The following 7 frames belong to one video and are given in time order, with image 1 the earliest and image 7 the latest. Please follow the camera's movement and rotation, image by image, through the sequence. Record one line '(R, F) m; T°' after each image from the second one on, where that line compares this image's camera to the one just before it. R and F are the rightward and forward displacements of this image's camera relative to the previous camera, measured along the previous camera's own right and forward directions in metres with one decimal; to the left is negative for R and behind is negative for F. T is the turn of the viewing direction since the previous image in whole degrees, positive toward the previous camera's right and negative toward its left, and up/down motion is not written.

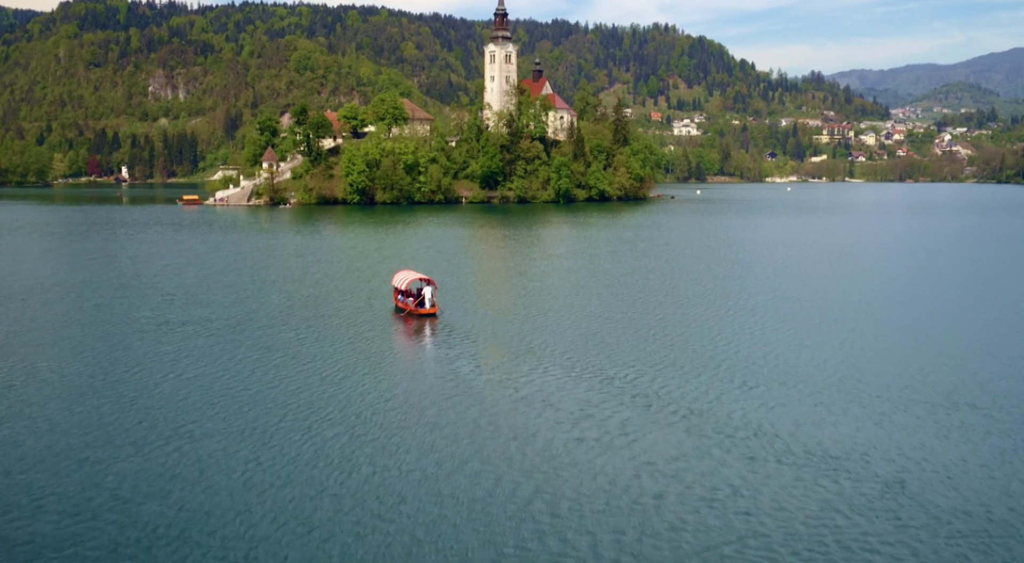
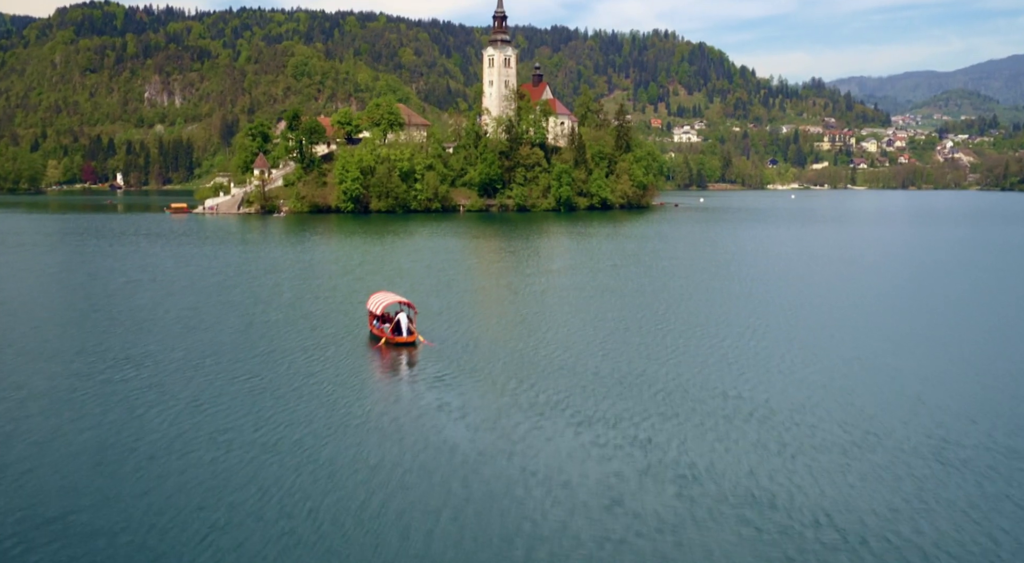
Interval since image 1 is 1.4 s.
(0.0, +3.3) m; 0°
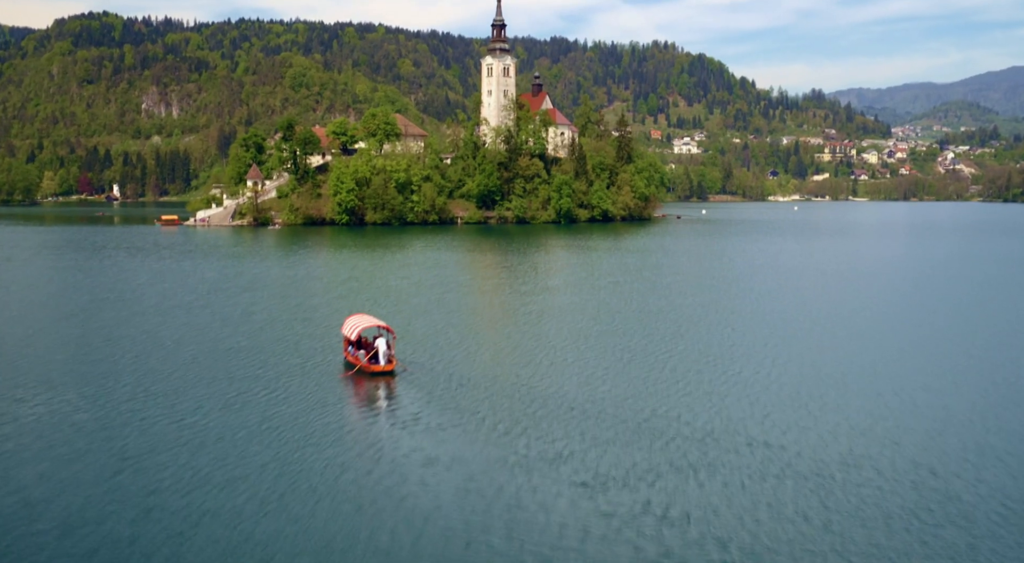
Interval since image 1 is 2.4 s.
(0.0, +2.5) m; 0°
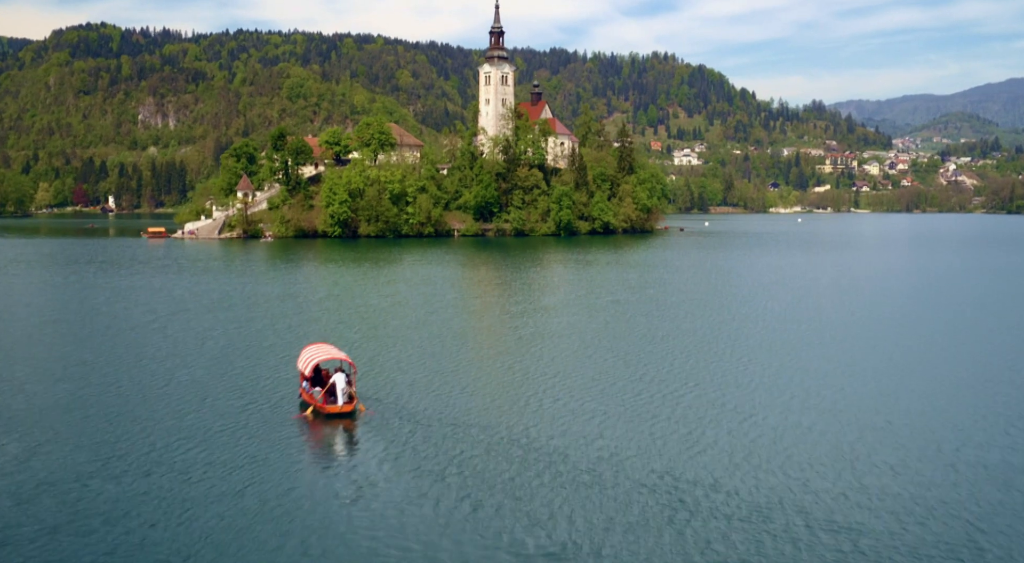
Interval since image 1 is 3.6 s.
(+0.1, +3.1) m; 0°
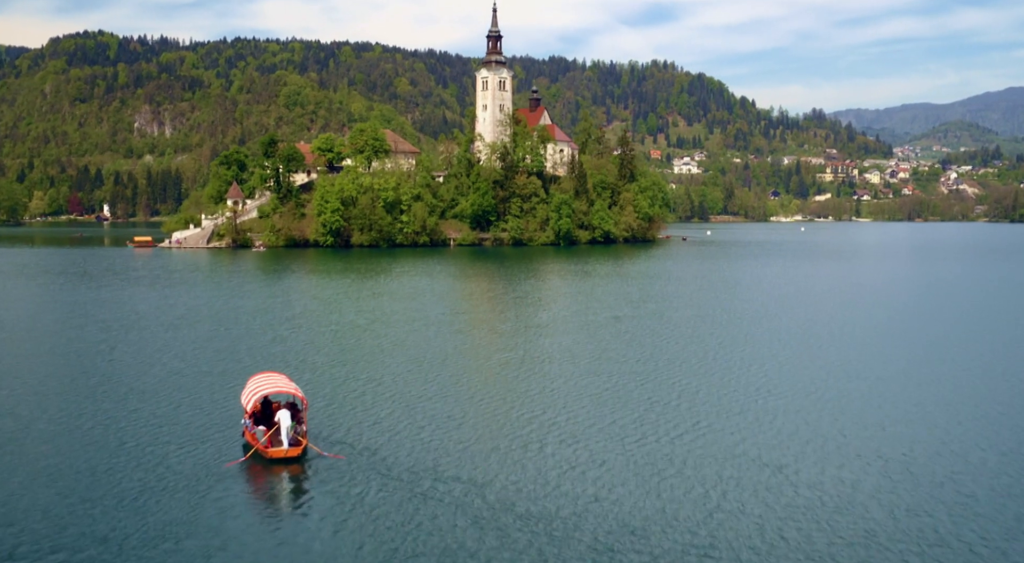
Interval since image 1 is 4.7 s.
(+0.1, +2.8) m; 0°
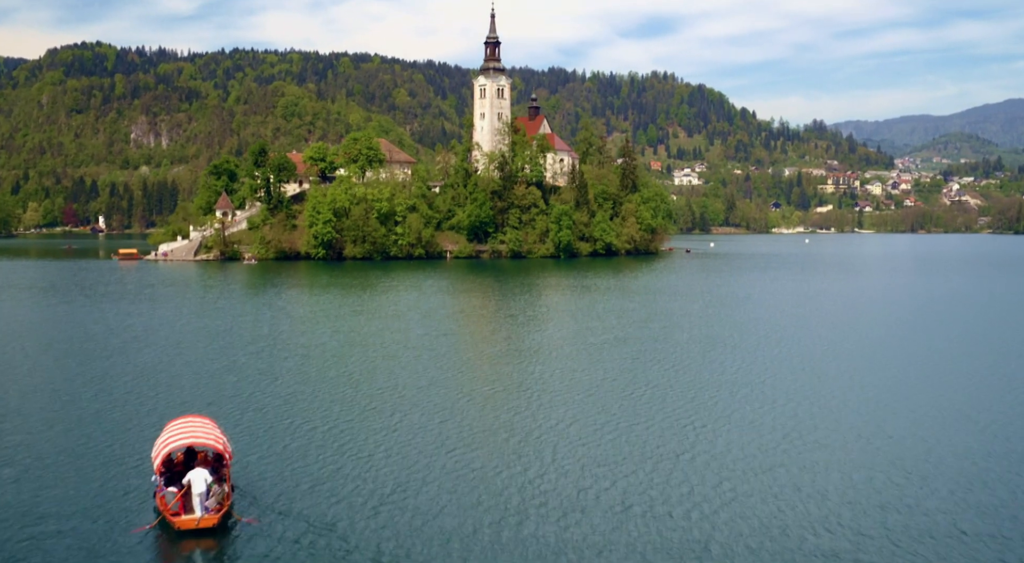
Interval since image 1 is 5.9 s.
(+0.1, +3.1) m; 0°
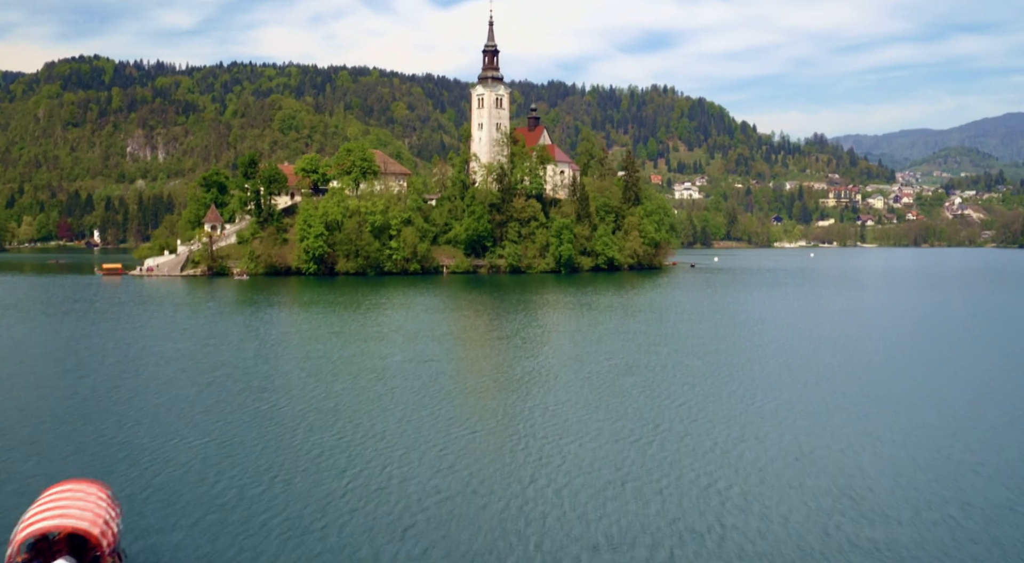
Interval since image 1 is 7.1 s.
(0.0, +3.3) m; 0°
